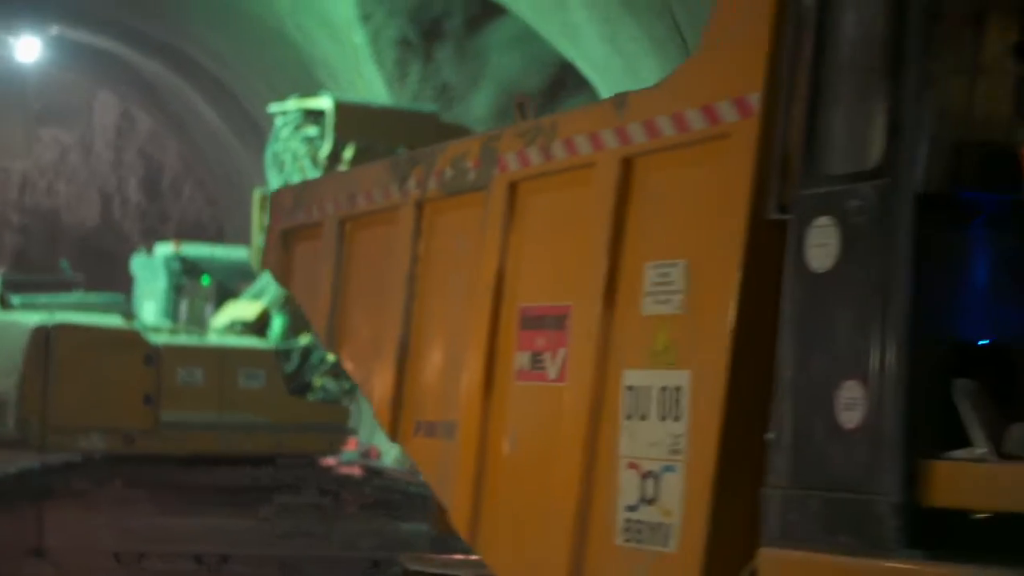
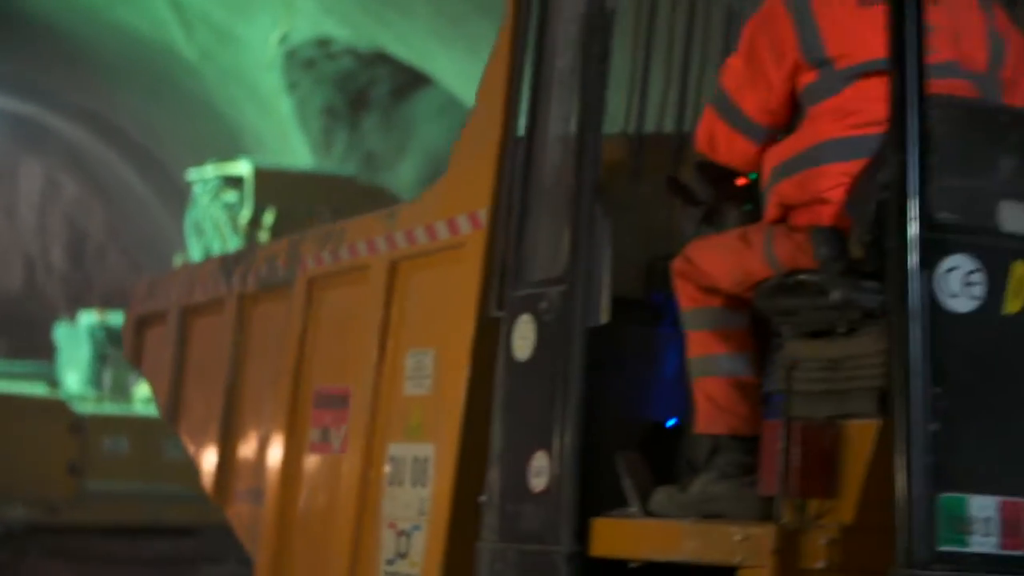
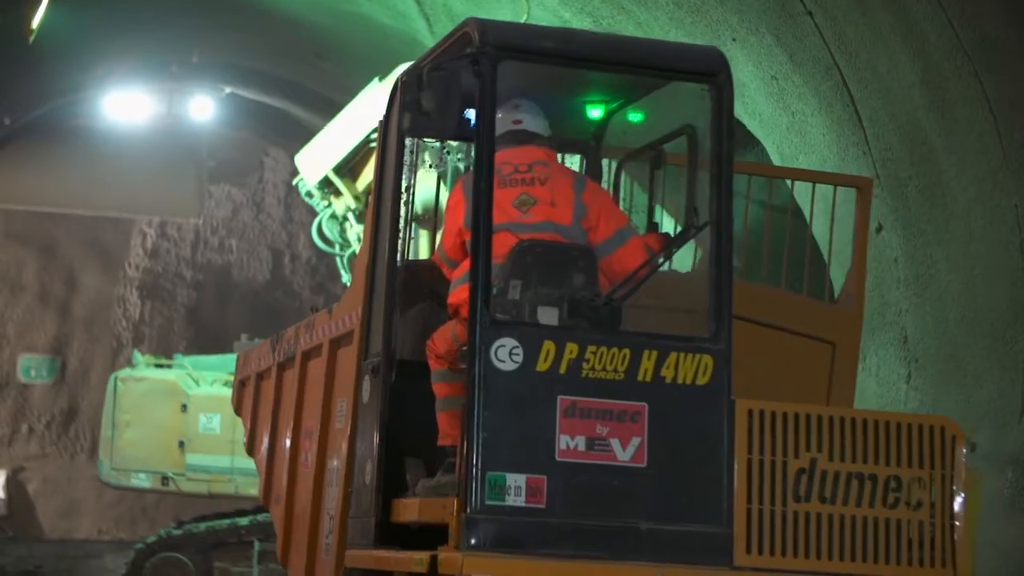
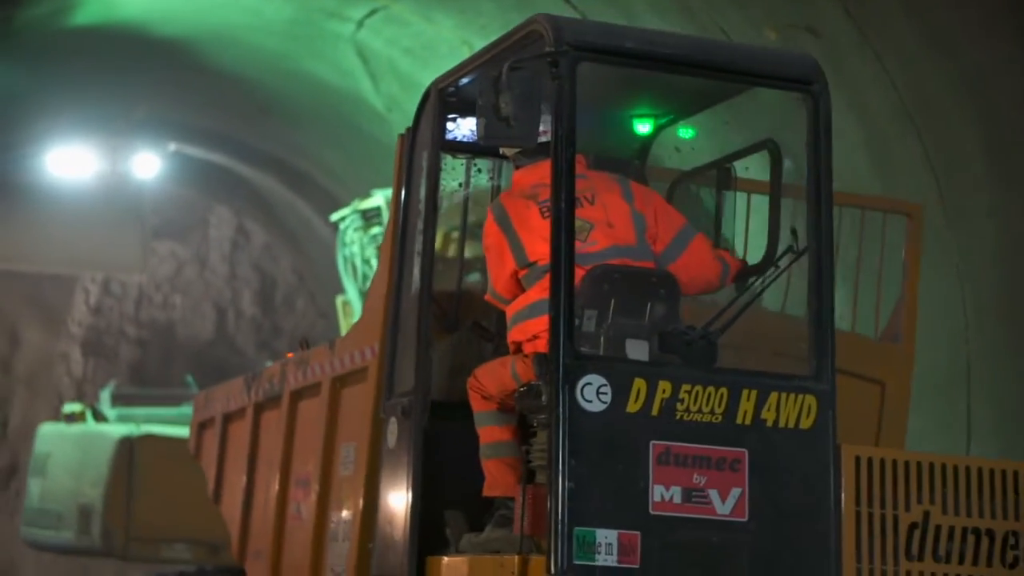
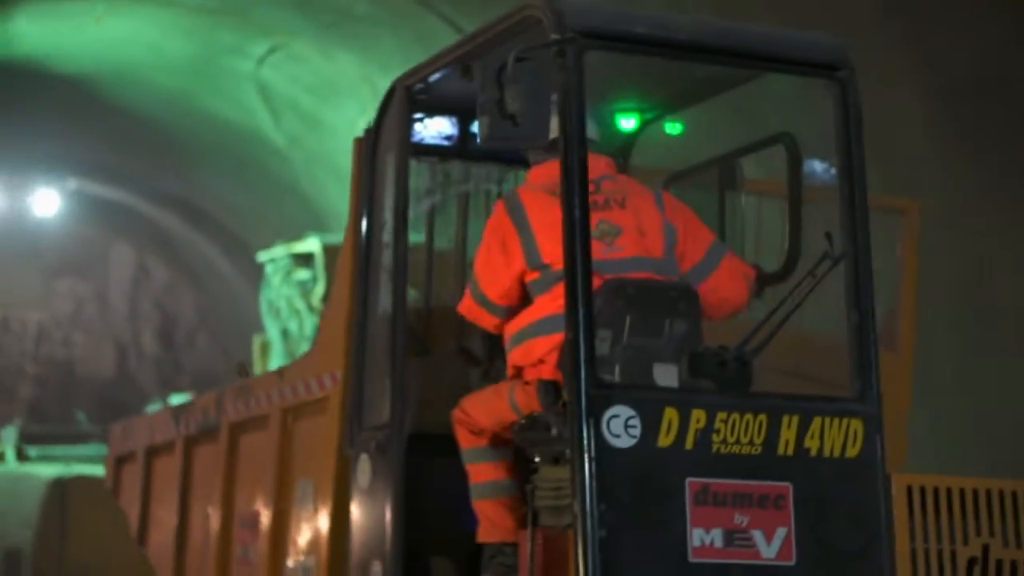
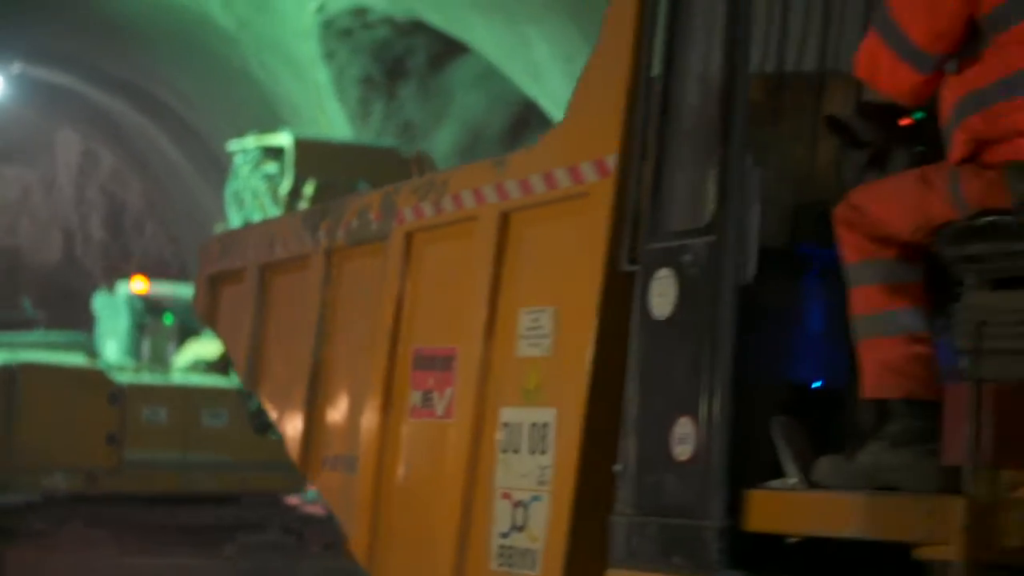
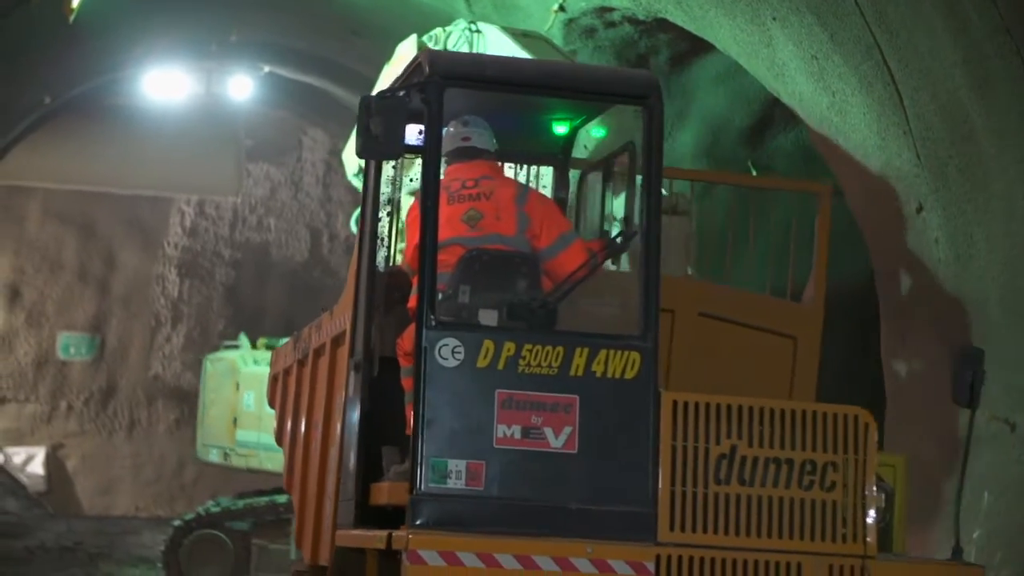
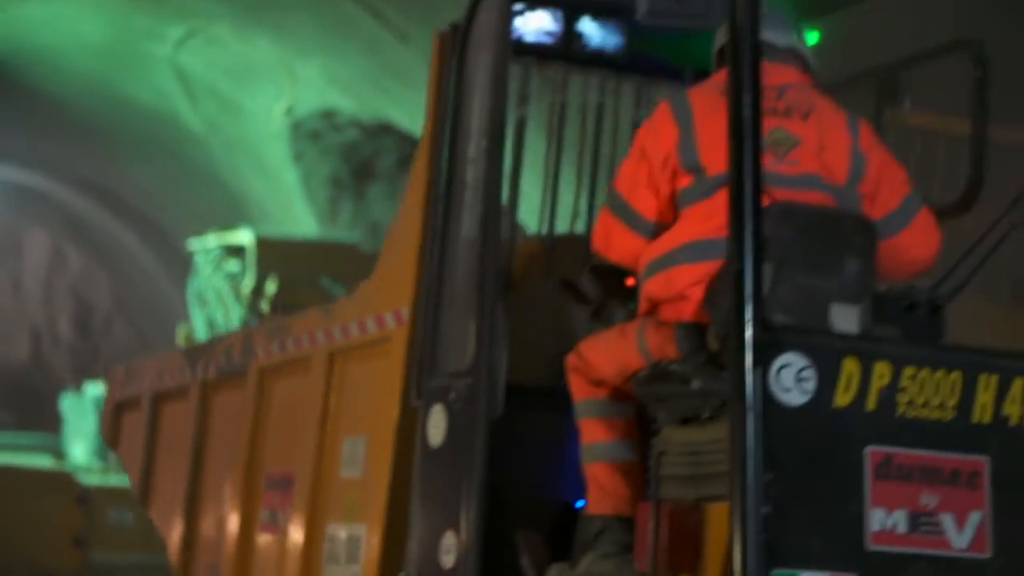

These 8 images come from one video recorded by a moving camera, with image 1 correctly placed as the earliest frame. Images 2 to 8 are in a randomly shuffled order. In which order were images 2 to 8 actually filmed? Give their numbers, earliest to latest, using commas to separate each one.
6, 2, 8, 5, 4, 3, 7
